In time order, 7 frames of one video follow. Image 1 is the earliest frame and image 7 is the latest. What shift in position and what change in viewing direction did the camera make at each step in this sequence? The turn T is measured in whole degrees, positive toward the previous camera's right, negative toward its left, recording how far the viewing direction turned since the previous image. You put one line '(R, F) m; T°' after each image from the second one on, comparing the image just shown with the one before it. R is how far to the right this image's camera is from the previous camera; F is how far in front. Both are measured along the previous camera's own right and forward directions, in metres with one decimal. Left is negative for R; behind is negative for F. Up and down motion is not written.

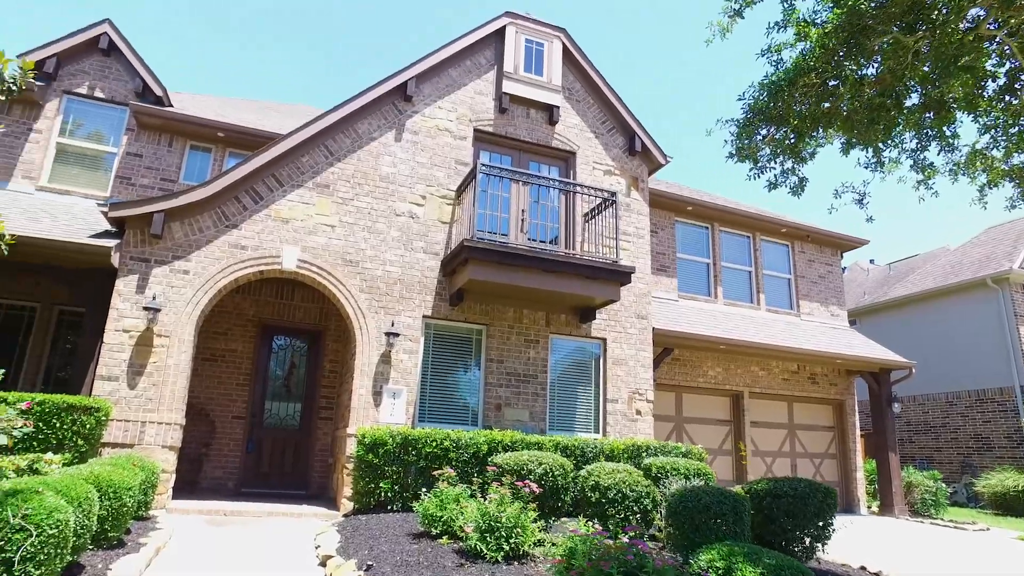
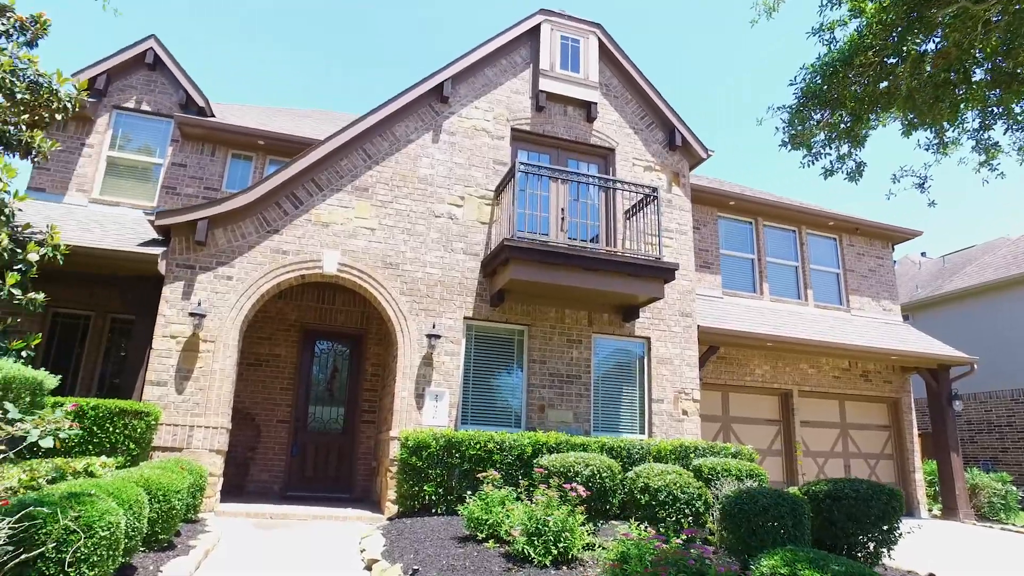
(0.0, +0.1) m; -3°
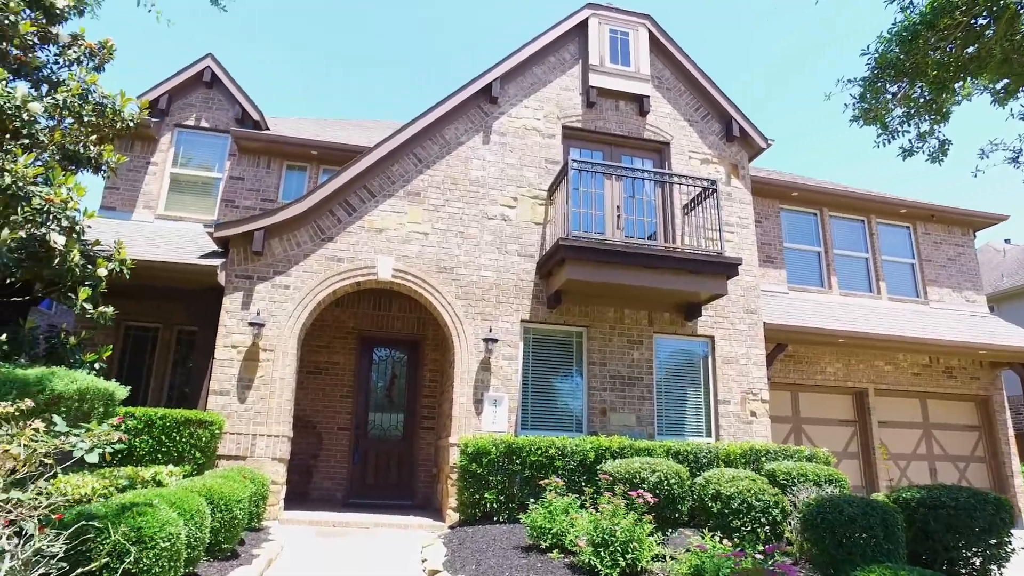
(0.0, +0.2) m; -5°
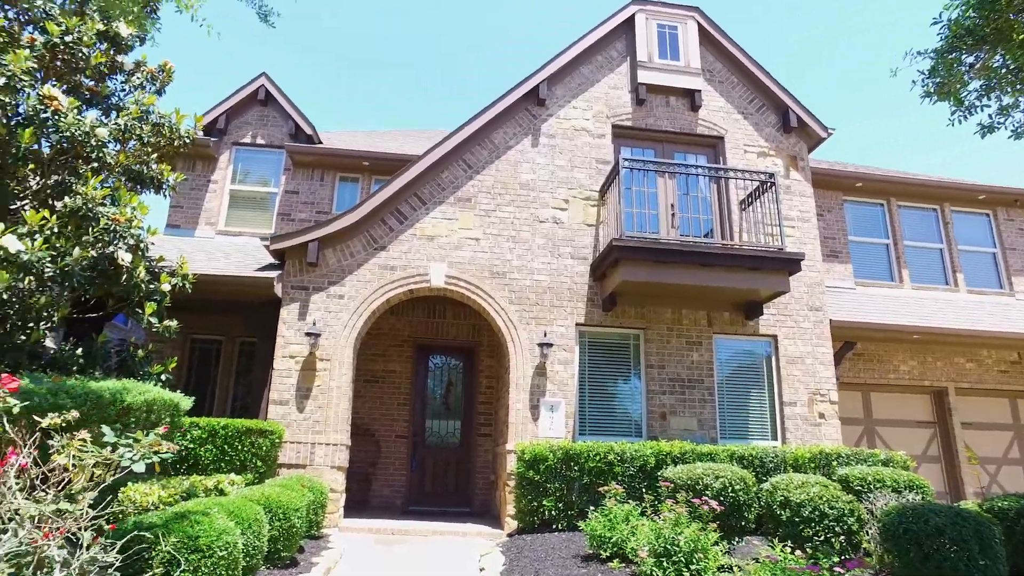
(0.0, +0.1) m; -5°
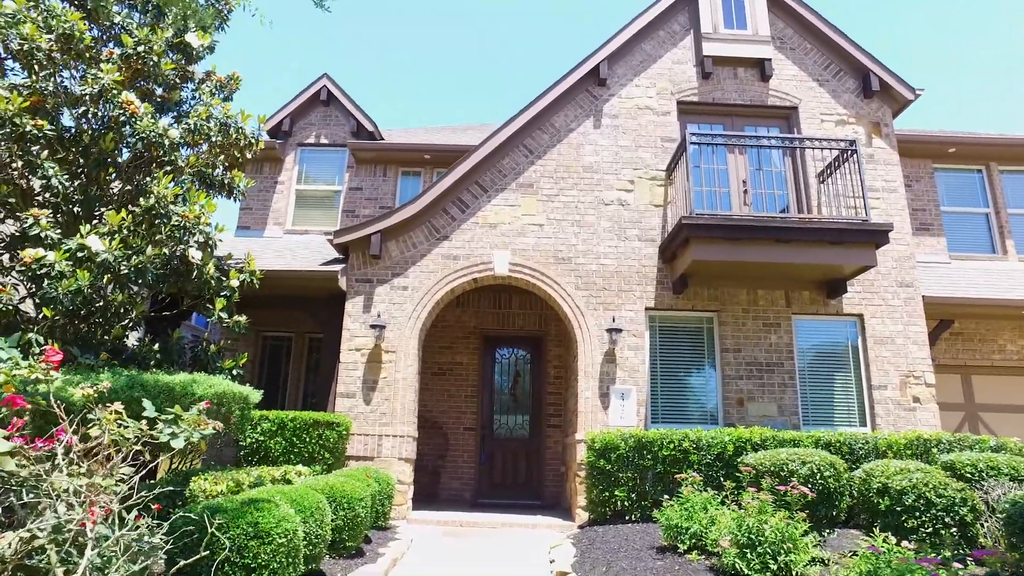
(+0.1, +0.3) m; -6°
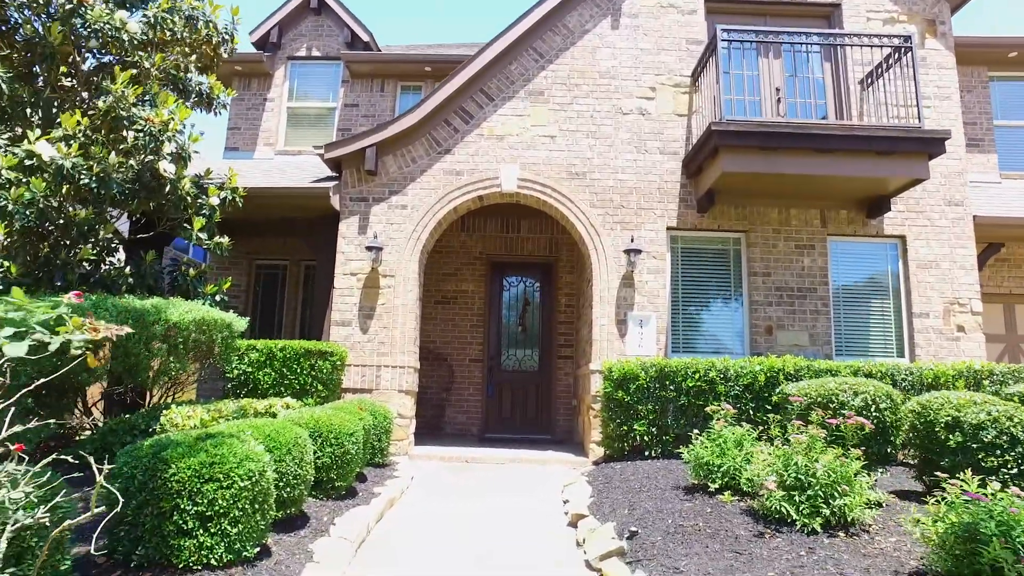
(0.0, +0.8) m; -1°
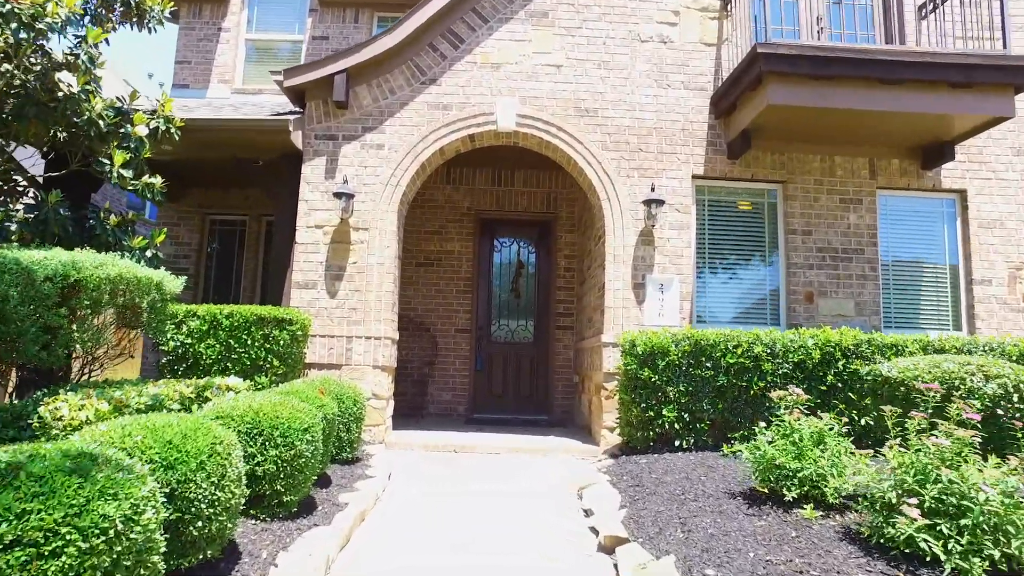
(-0.2, +1.3) m; +2°
